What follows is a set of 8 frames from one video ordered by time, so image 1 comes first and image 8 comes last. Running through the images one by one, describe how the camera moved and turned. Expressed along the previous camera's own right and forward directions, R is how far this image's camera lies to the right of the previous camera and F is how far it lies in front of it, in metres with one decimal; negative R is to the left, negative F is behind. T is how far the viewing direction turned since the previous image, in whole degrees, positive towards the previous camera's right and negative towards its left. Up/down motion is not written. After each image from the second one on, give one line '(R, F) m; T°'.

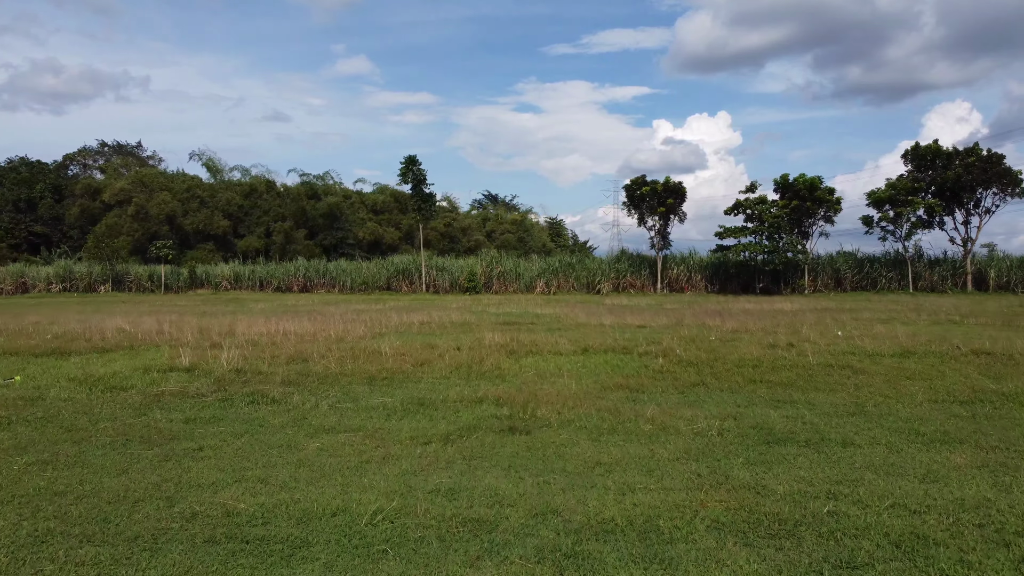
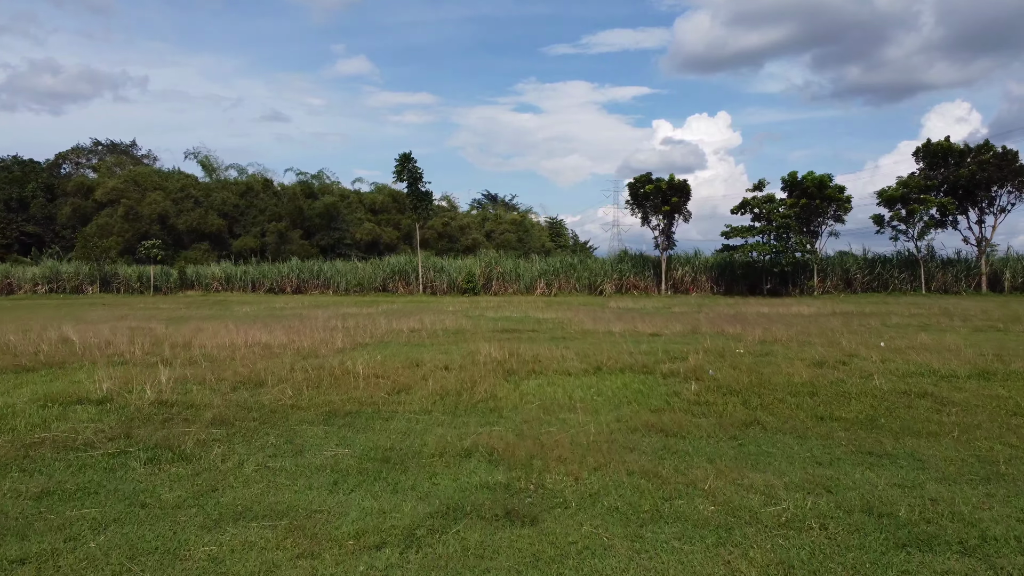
(0.0, +0.8) m; 0°
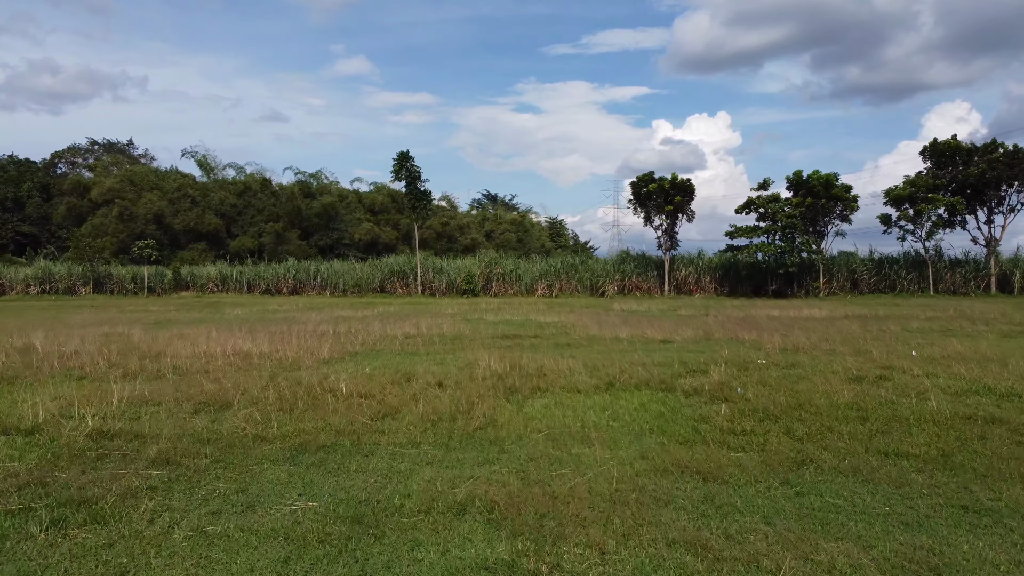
(0.0, +0.5) m; 0°
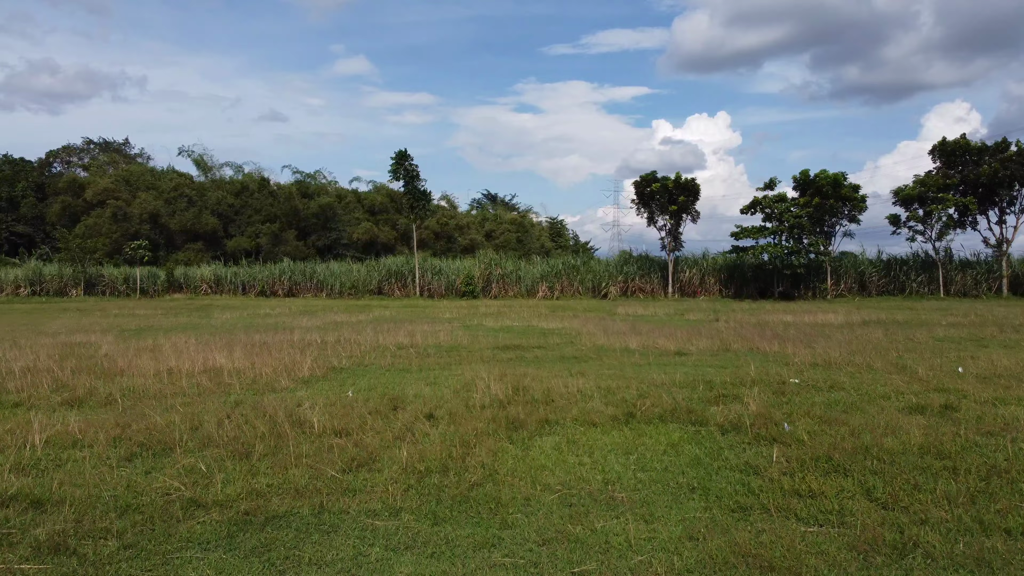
(0.0, +0.6) m; 0°
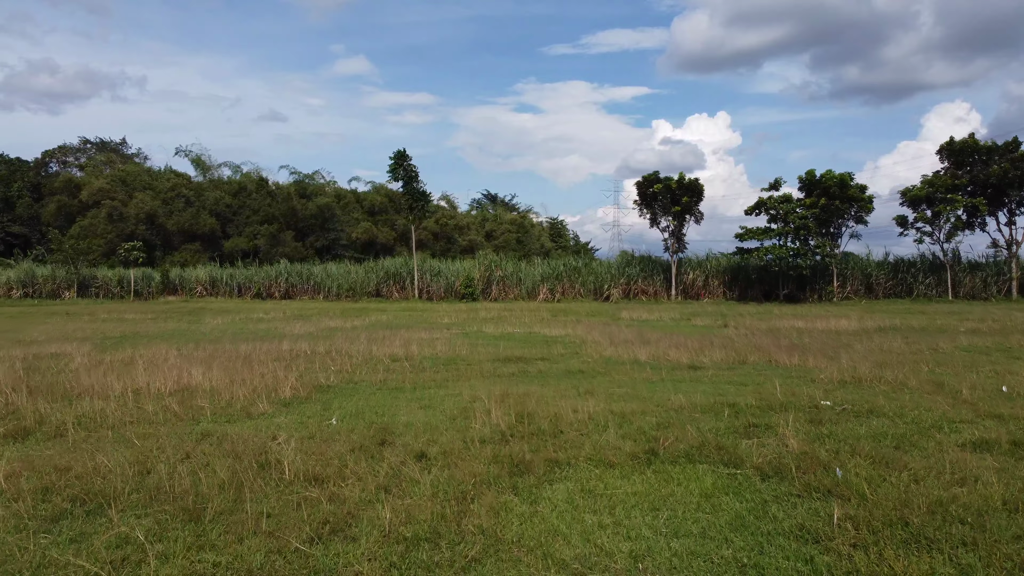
(0.0, +0.4) m; 0°
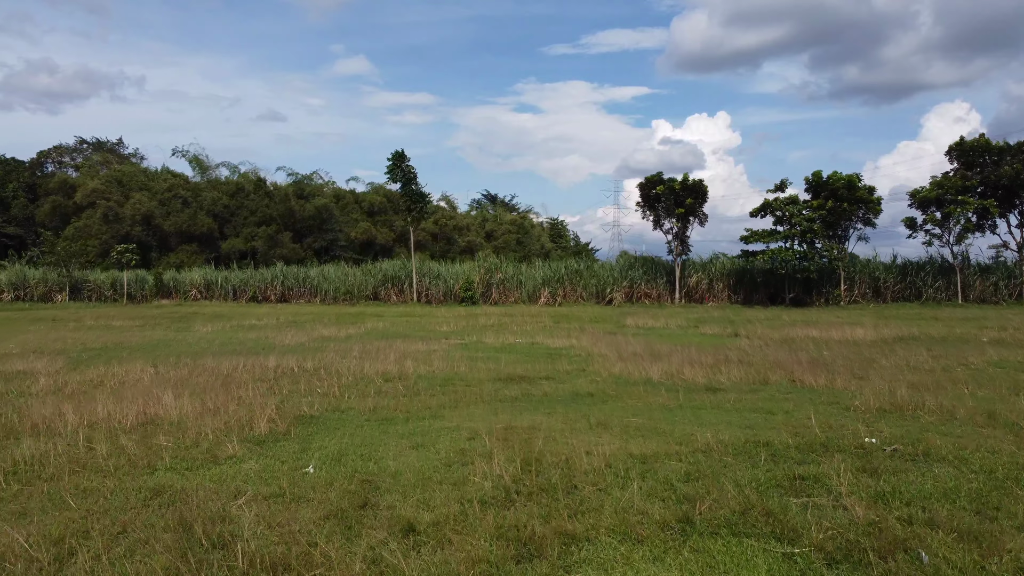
(0.0, +0.5) m; 0°
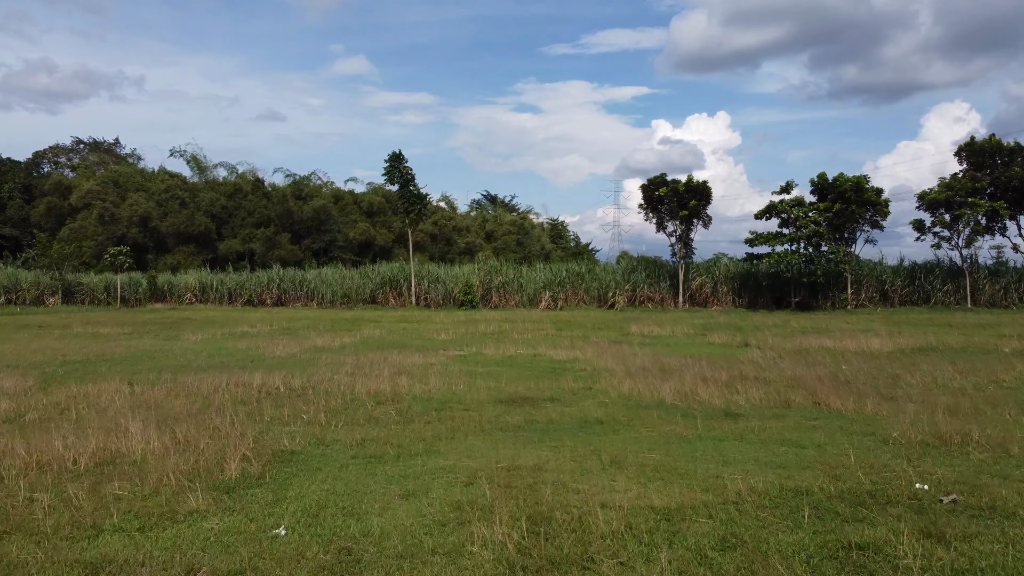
(0.0, +0.4) m; 0°
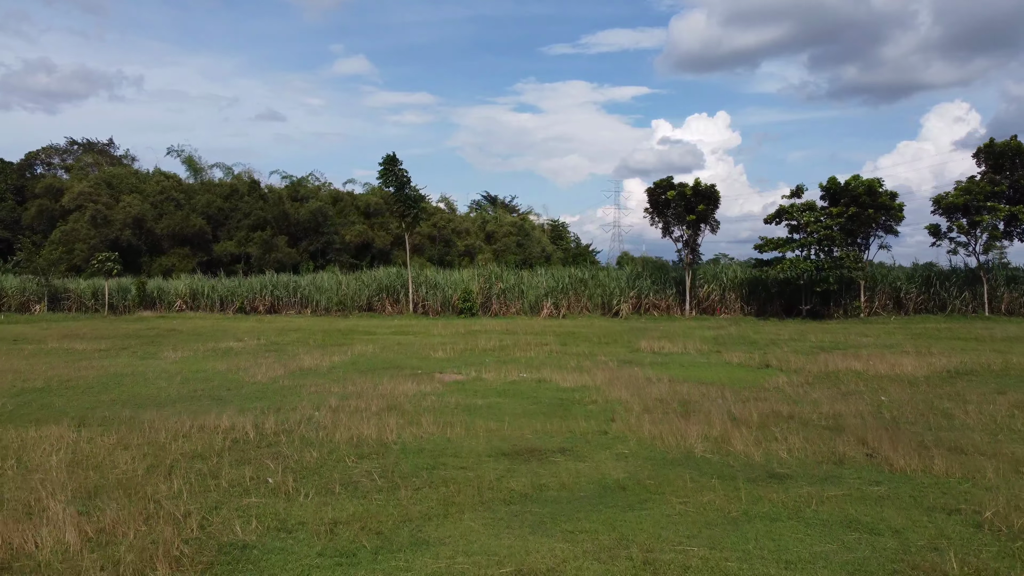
(0.0, +0.8) m; 0°
